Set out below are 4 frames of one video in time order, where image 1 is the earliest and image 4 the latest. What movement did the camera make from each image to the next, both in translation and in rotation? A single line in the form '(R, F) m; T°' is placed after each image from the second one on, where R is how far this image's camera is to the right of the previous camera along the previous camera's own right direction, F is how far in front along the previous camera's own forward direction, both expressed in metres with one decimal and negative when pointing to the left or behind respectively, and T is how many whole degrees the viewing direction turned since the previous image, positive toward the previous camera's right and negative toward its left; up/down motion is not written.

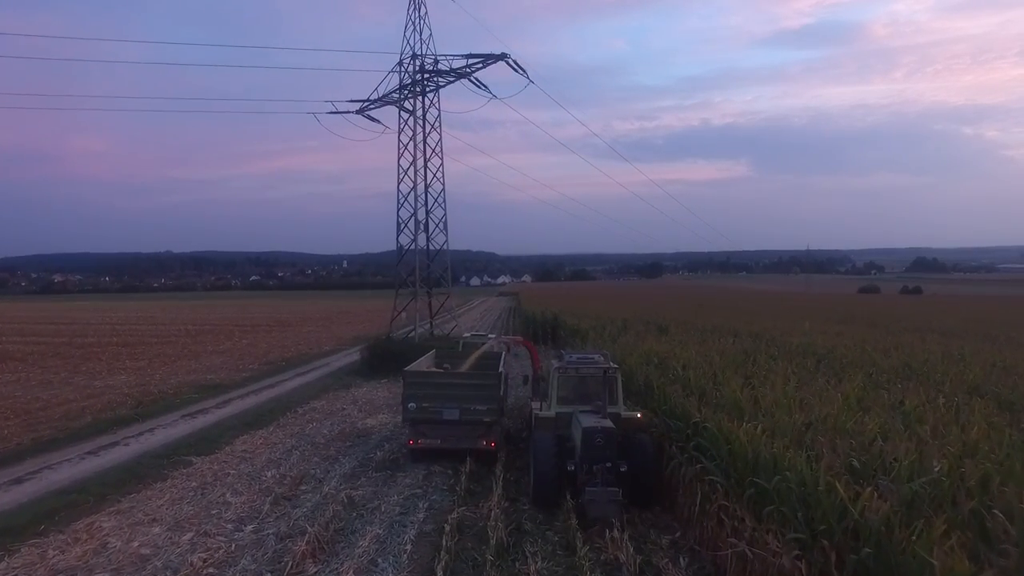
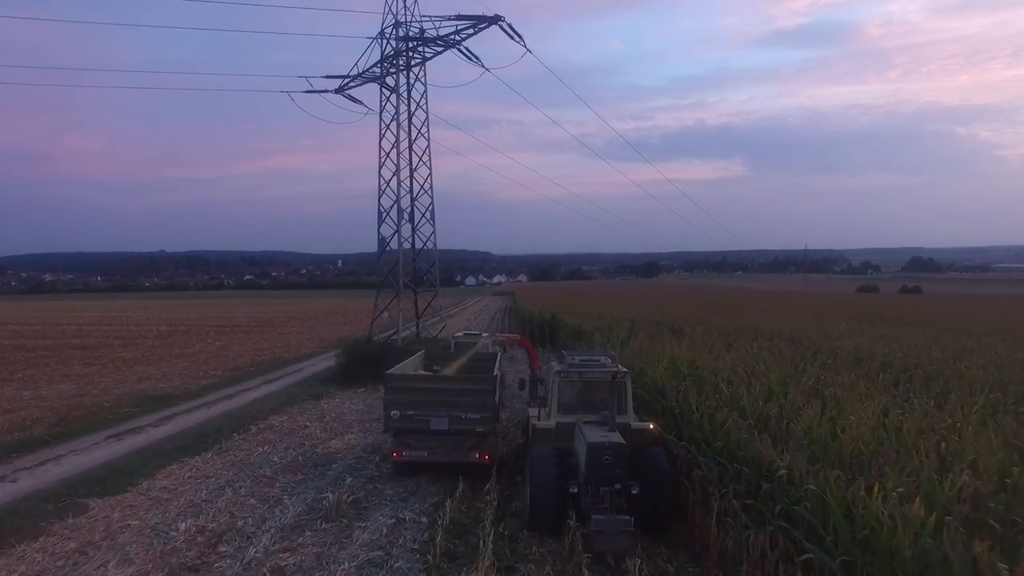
(0.0, +3.0) m; 0°
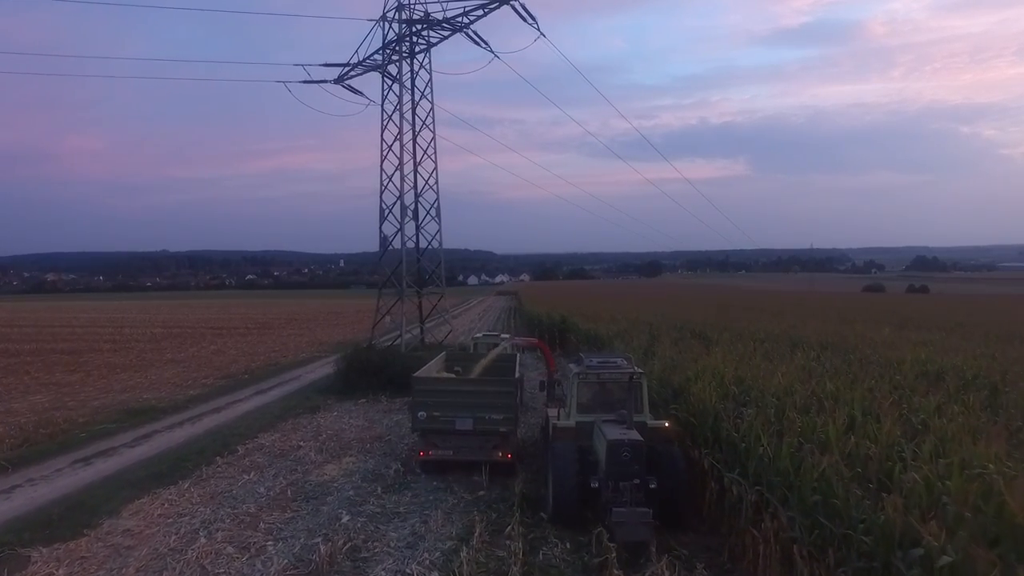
(-0.3, +1.7) m; 0°
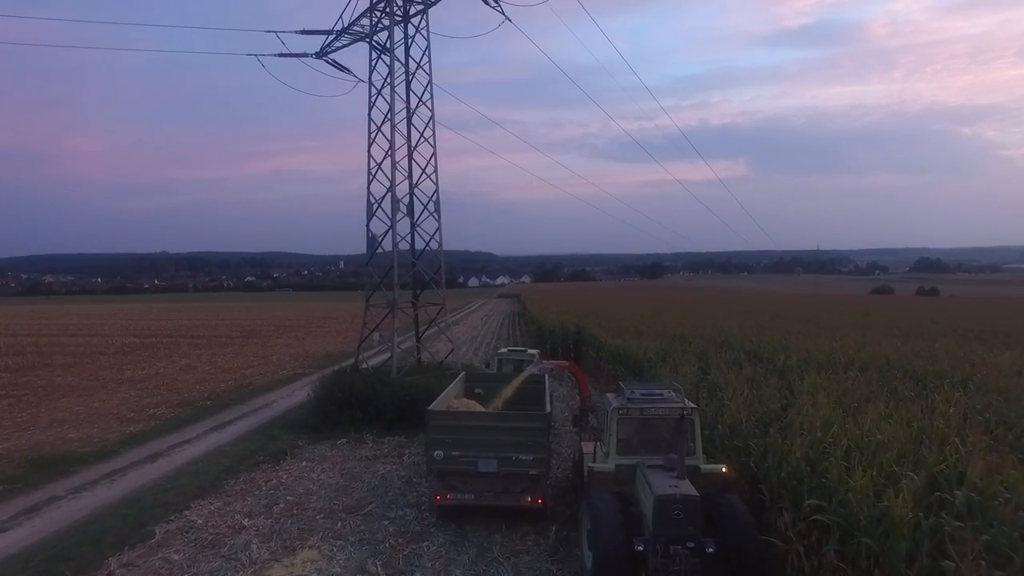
(-0.3, +4.2) m; 0°
